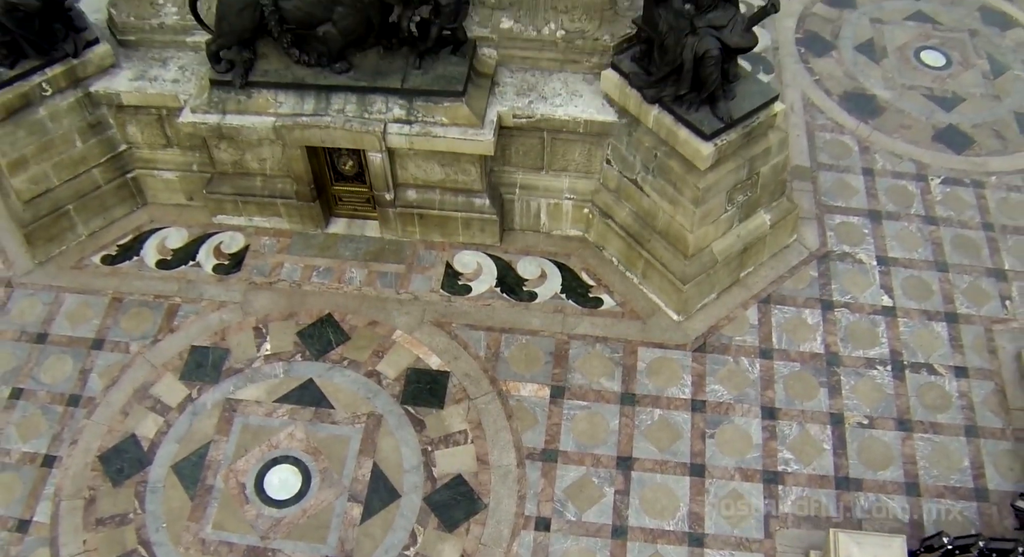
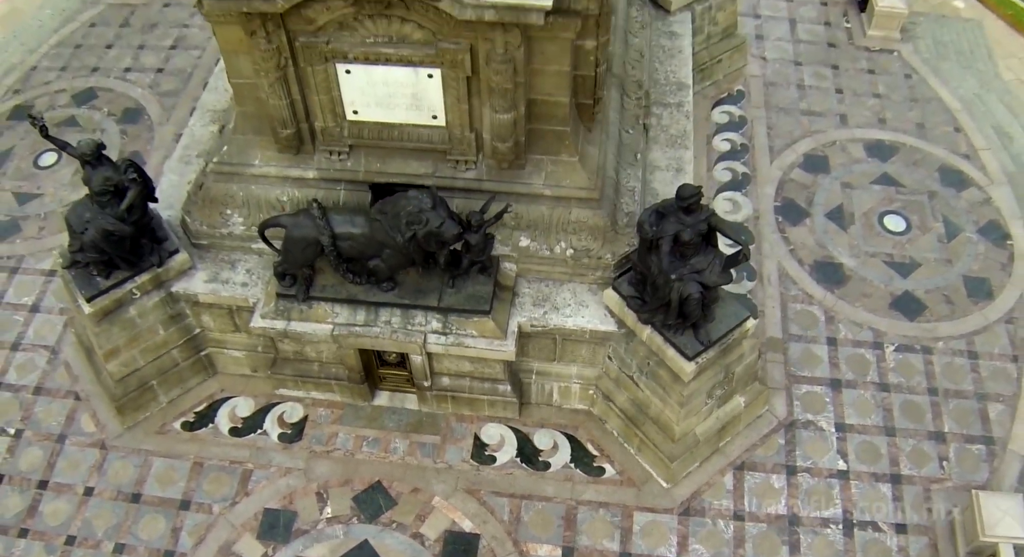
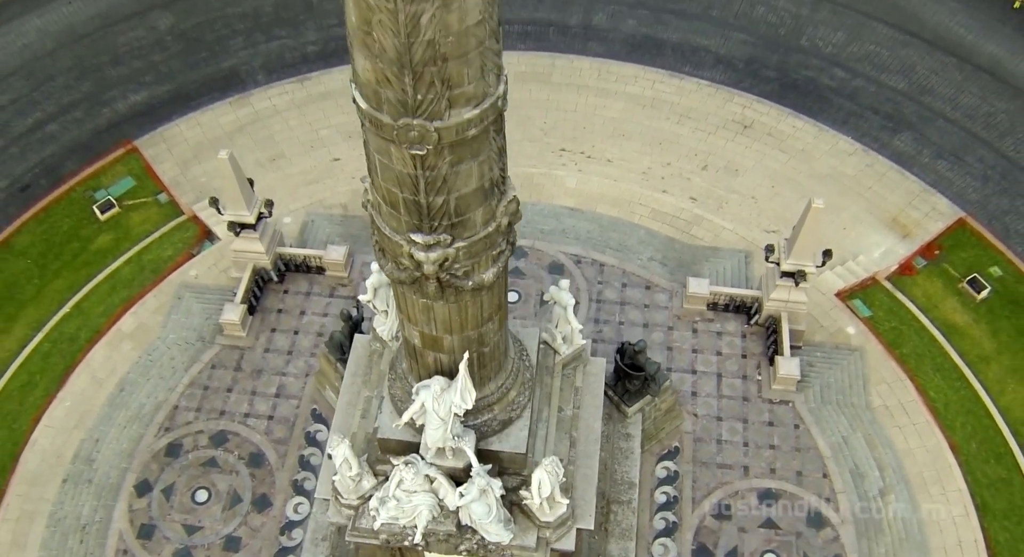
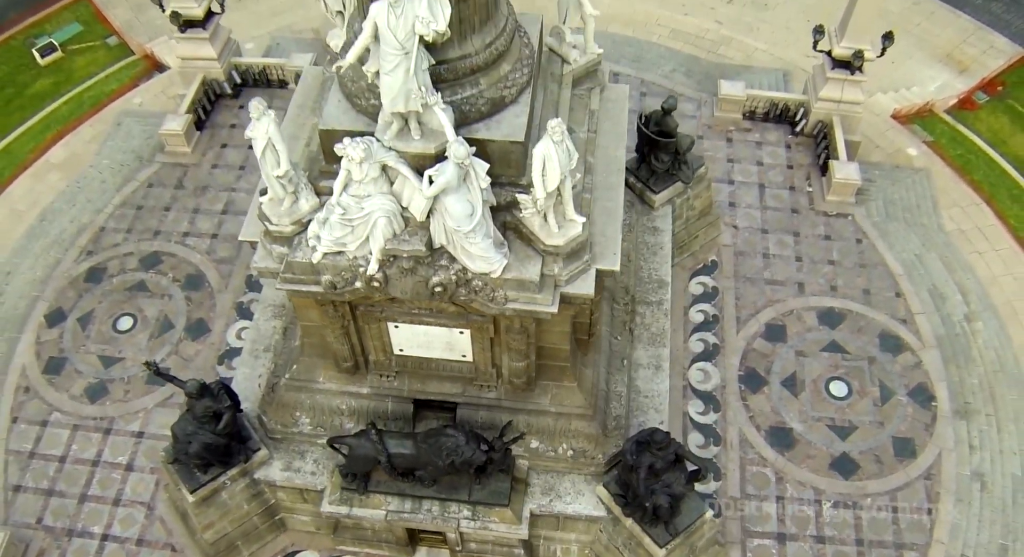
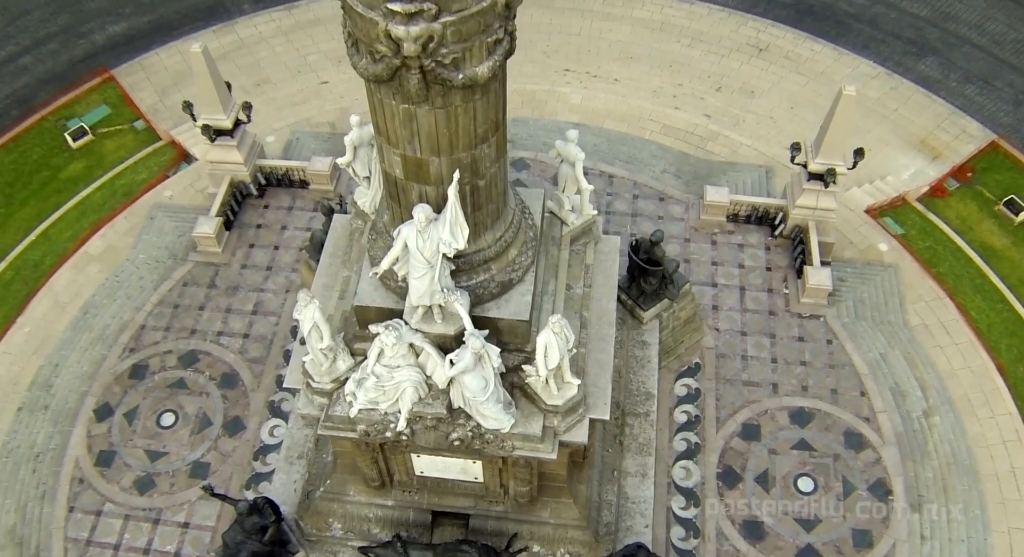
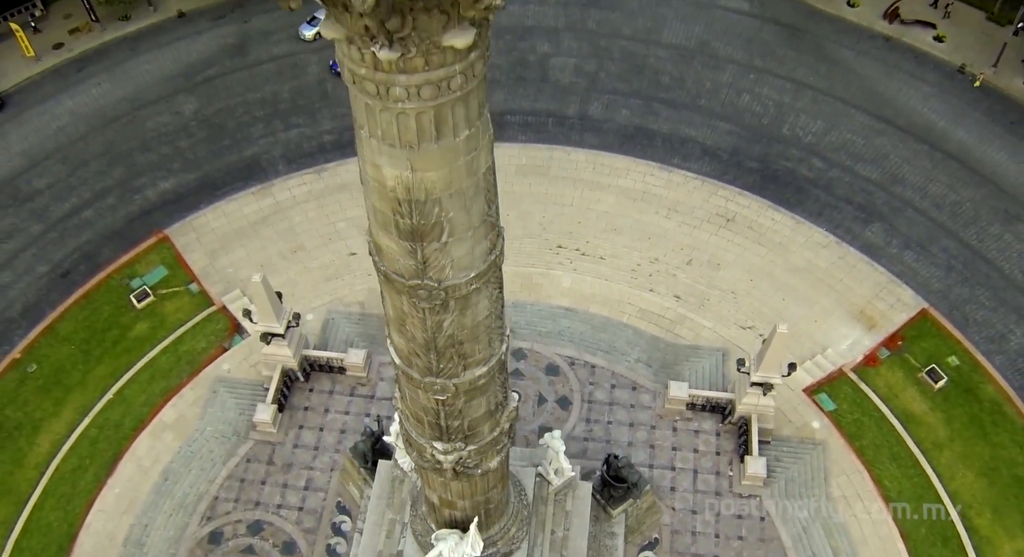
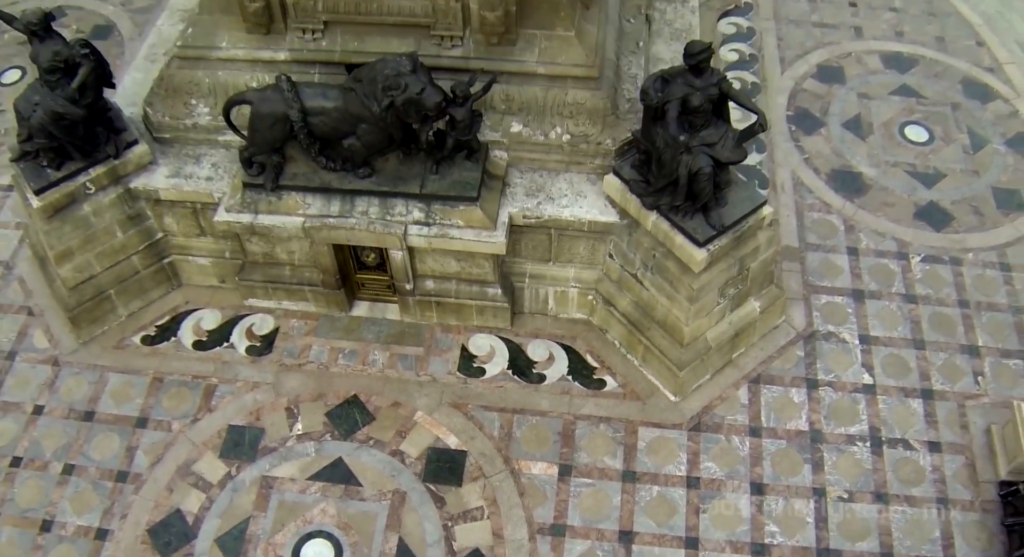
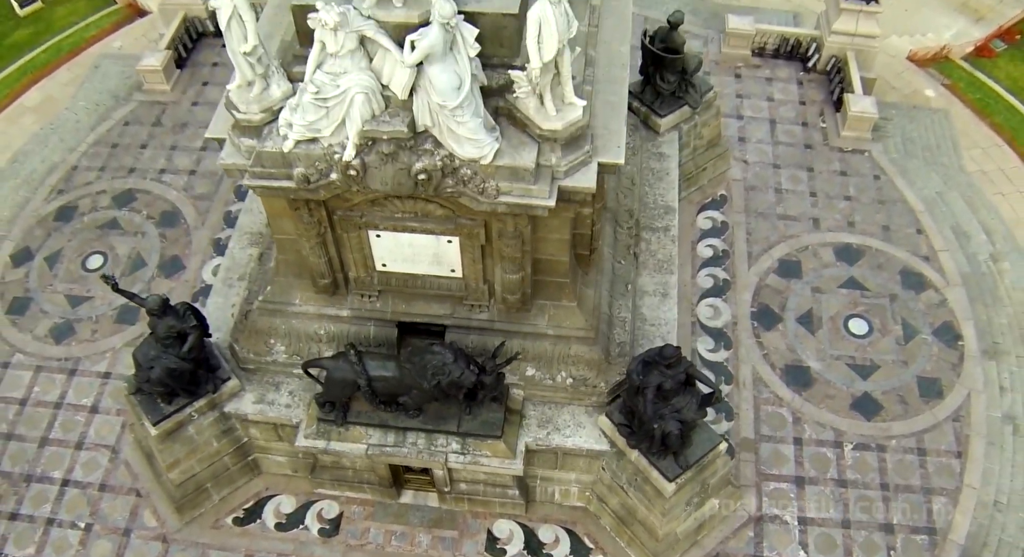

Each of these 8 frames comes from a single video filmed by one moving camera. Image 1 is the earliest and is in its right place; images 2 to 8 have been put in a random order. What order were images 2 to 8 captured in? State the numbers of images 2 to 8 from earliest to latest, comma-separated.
7, 2, 8, 4, 5, 3, 6
